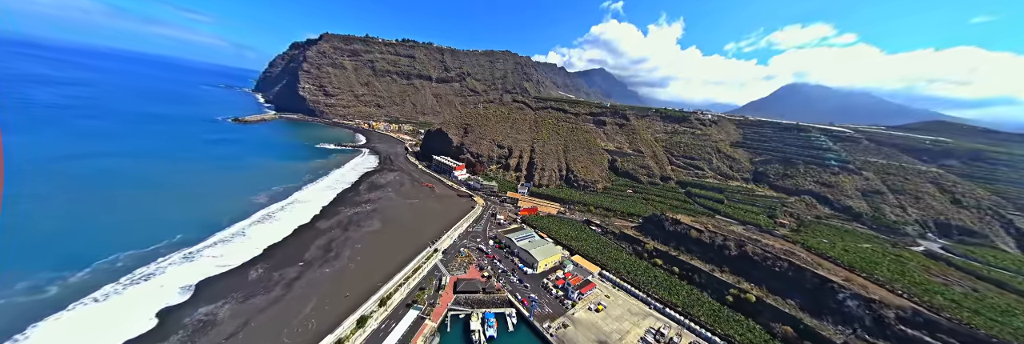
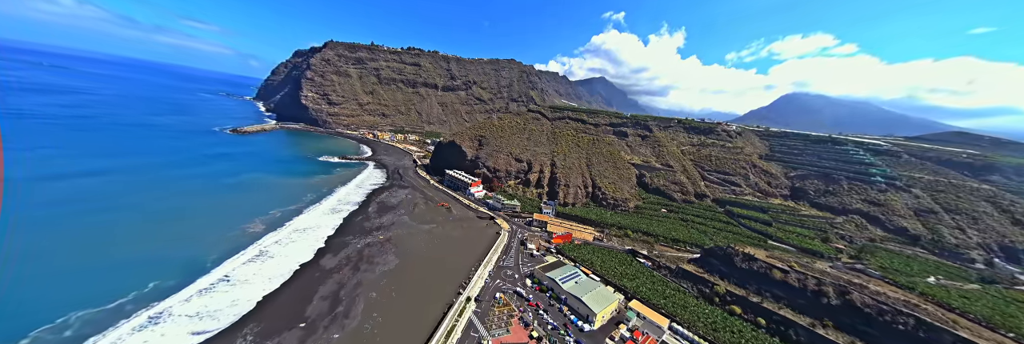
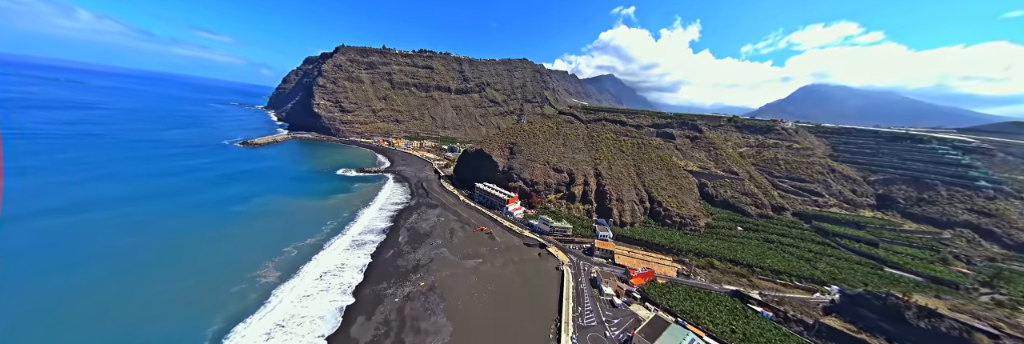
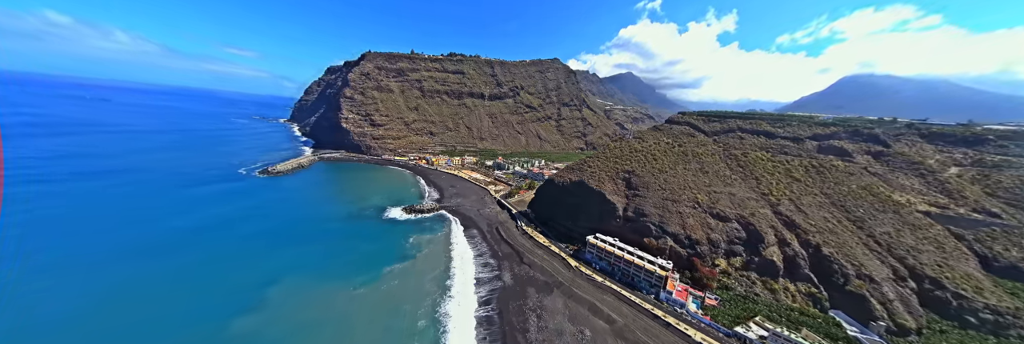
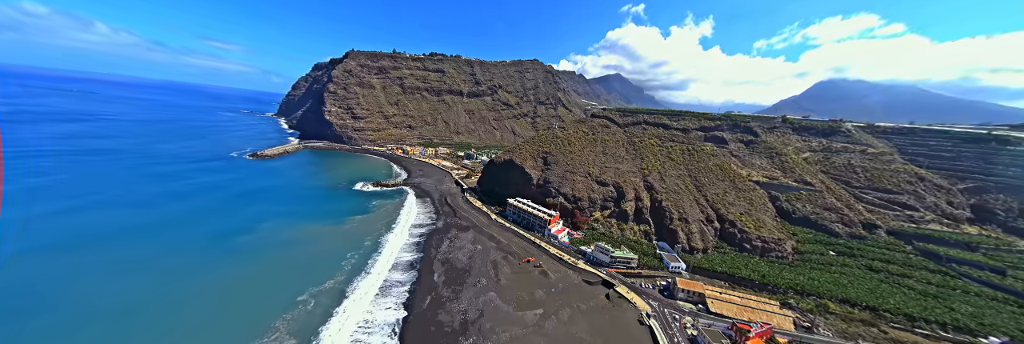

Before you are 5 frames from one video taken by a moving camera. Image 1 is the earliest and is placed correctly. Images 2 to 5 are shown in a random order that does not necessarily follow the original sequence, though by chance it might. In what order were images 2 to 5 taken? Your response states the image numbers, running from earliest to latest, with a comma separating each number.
2, 3, 5, 4
